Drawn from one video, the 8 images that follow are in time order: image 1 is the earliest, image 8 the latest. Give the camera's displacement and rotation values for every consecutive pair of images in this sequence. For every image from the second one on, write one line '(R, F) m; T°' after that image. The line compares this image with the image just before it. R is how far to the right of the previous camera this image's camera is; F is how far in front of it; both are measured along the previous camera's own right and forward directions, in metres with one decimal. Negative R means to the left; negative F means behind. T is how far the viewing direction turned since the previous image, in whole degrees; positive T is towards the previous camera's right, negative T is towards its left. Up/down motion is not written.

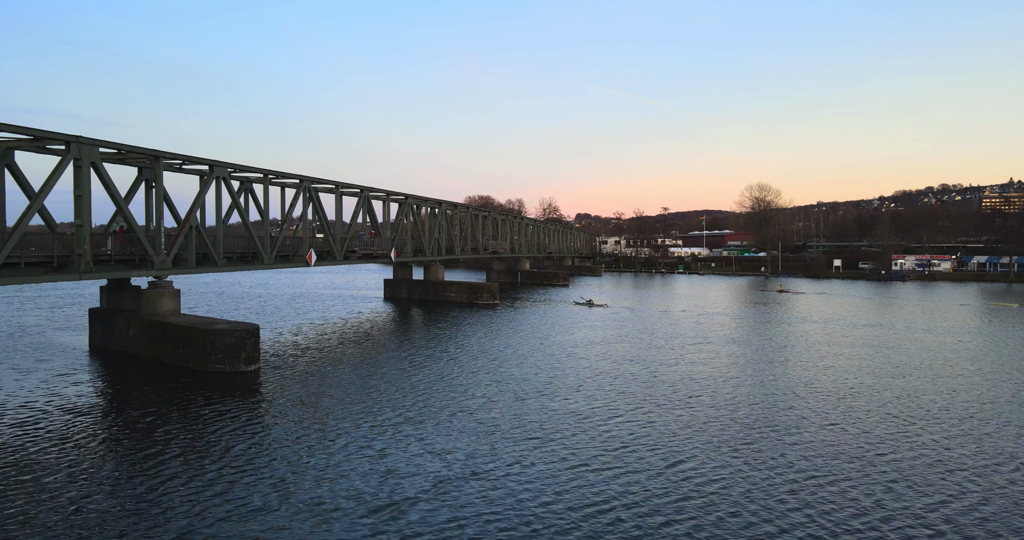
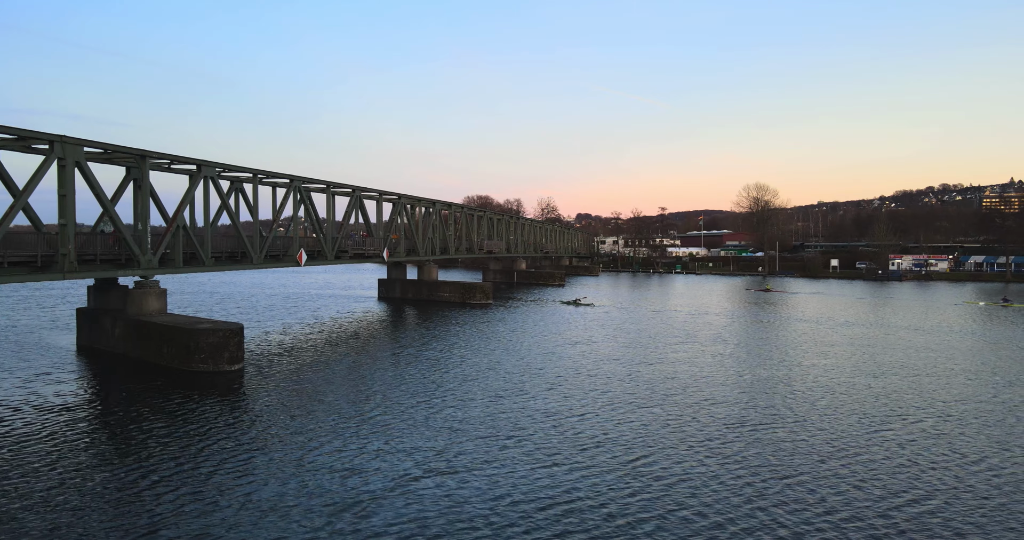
(+0.7, -0.1) m; 0°
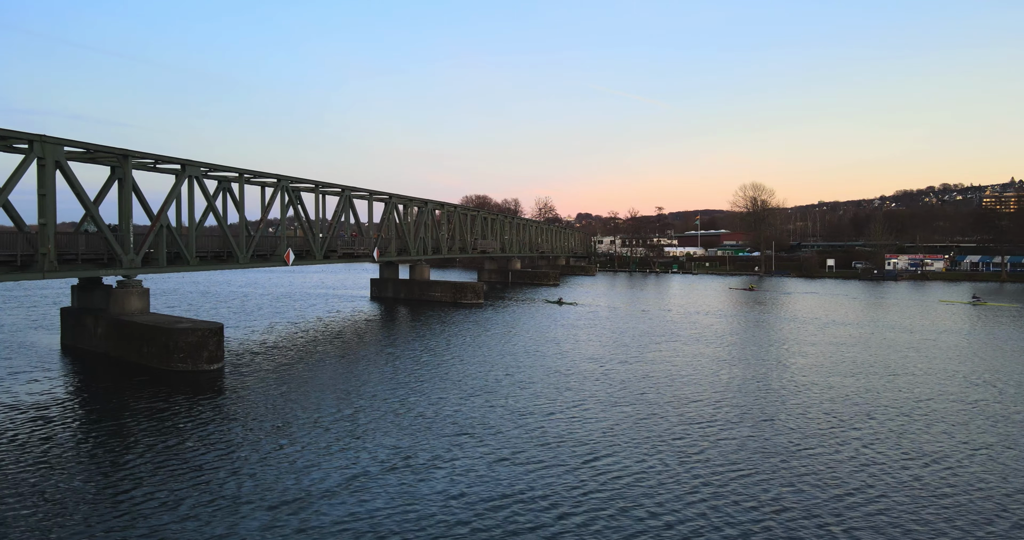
(+0.7, 0.0) m; 0°
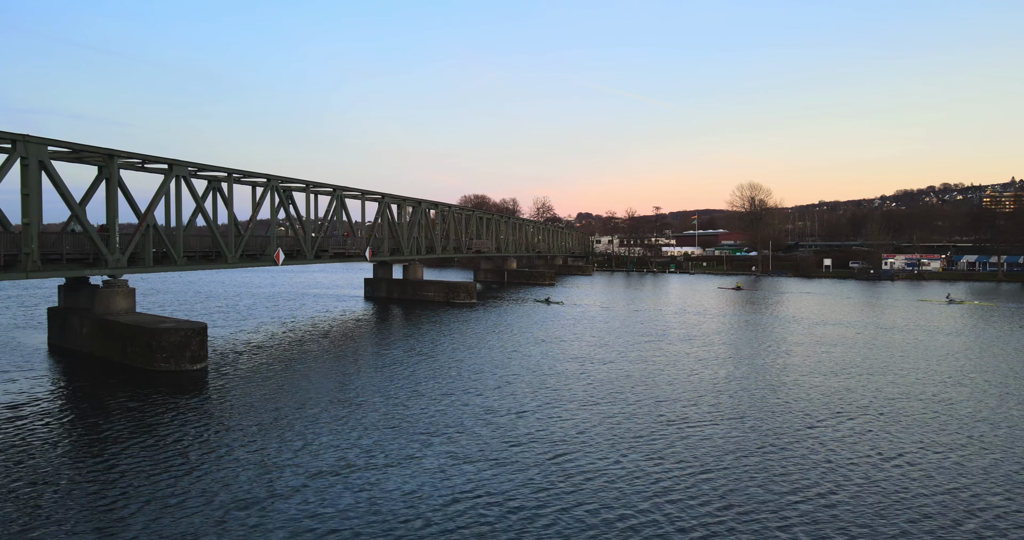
(+0.6, 0.0) m; 0°
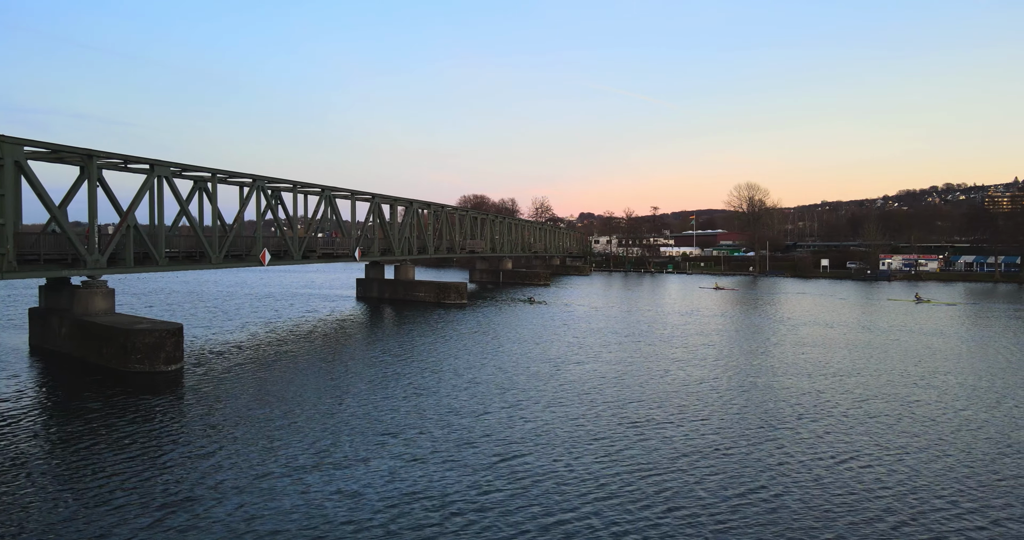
(+0.9, 0.0) m; 0°
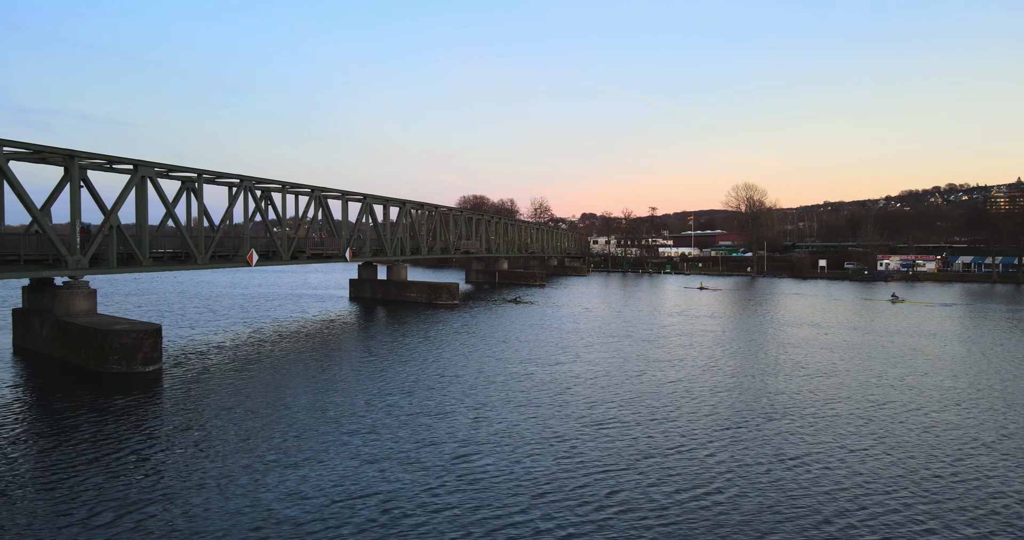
(+0.8, 0.0) m; 0°
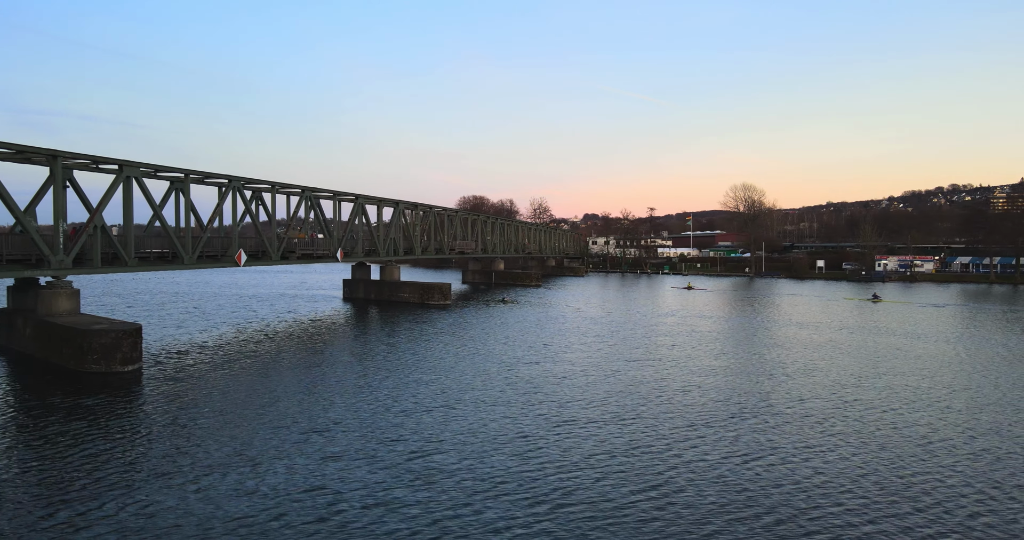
(+0.8, 0.0) m; 0°
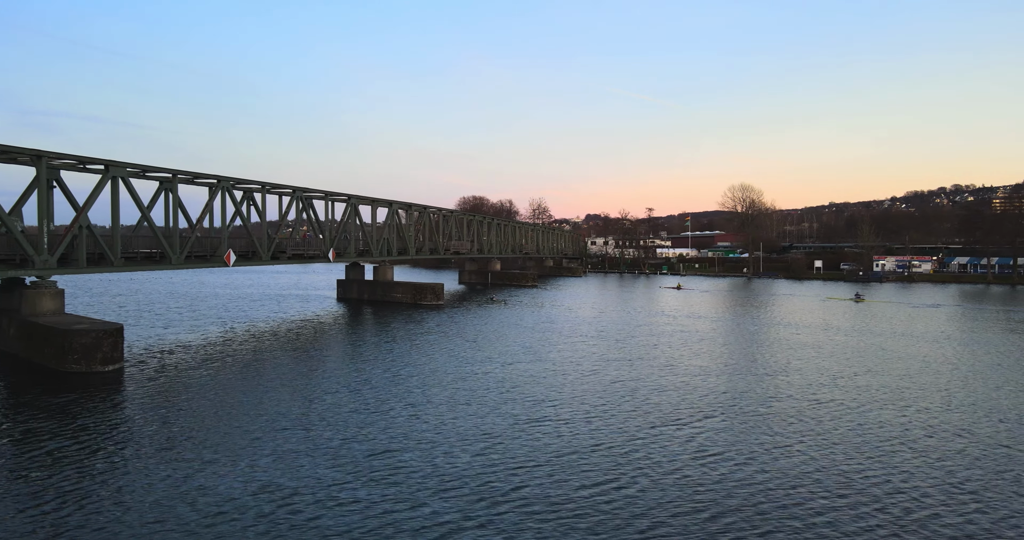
(+0.8, -0.1) m; 0°
